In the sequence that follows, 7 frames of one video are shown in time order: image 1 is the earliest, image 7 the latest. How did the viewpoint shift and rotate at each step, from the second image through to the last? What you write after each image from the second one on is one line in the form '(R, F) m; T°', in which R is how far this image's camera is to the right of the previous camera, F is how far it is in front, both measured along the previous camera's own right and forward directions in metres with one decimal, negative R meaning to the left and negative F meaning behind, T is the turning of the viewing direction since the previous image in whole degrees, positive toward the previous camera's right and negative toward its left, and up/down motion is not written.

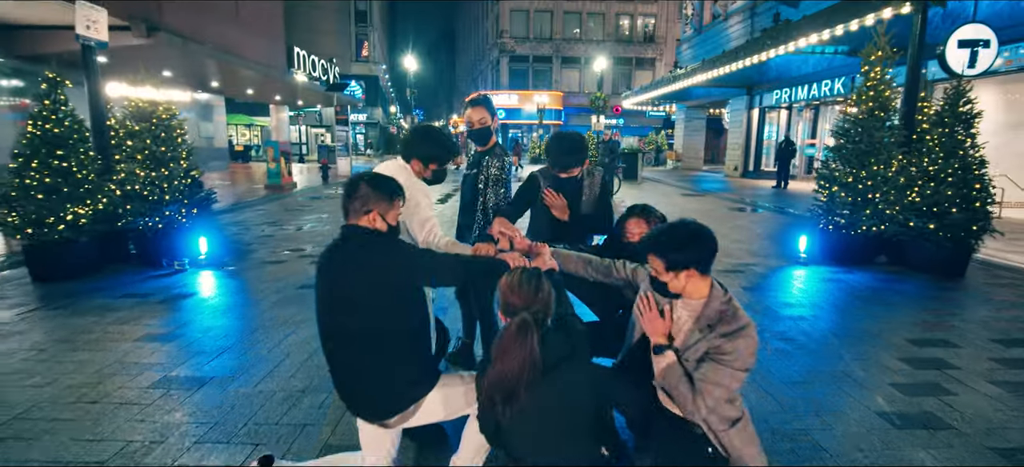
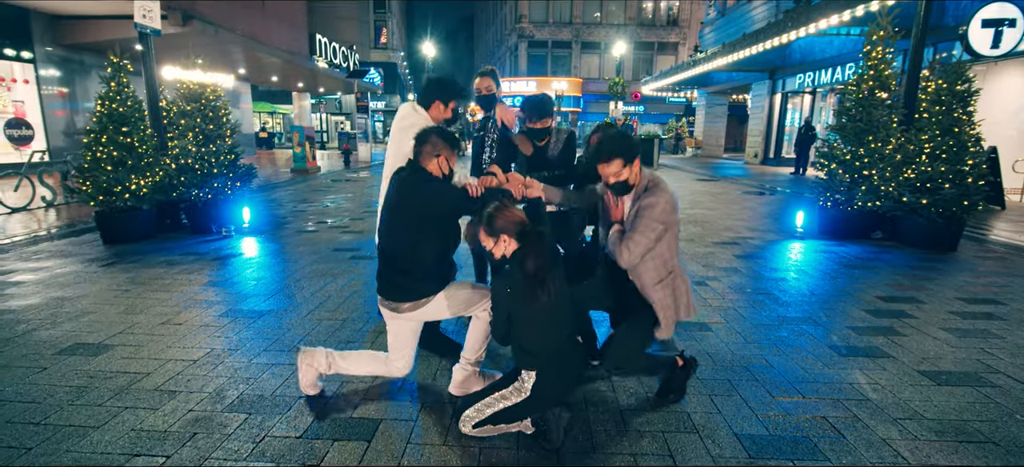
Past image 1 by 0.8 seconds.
(+0.1, -0.6) m; -2°
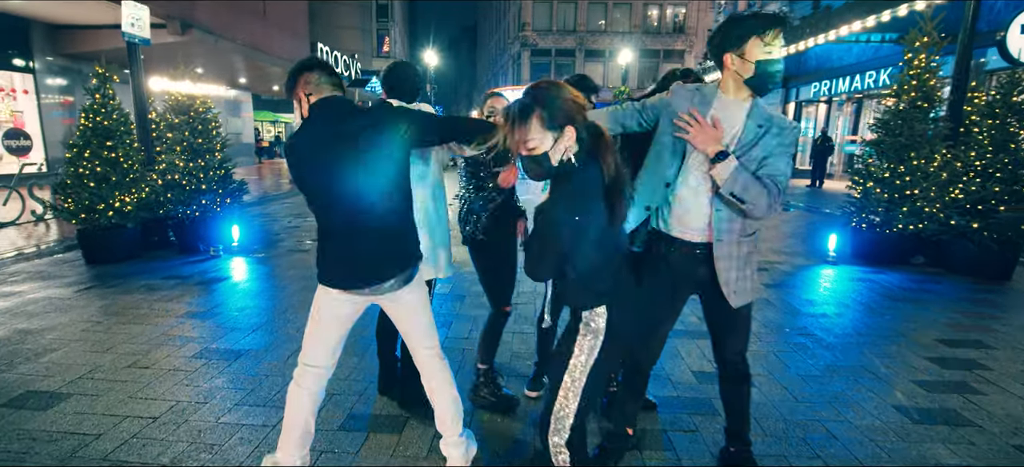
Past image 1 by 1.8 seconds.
(0.0, +0.5) m; -1°
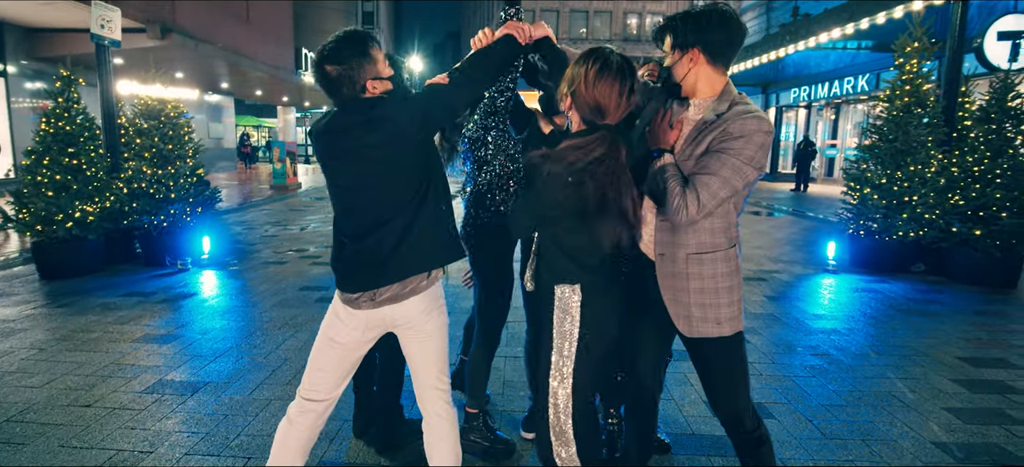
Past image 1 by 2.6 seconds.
(0.0, +0.4) m; +2°
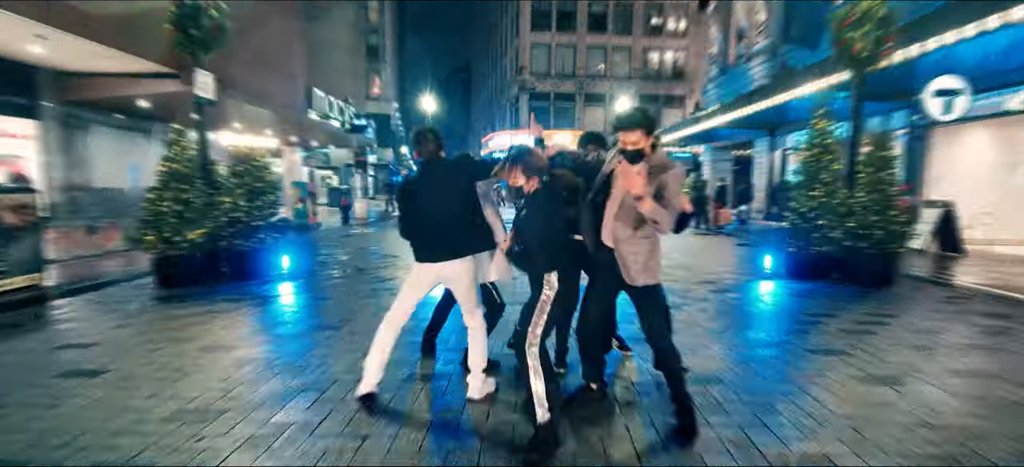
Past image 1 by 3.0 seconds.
(0.0, -1.5) m; -1°
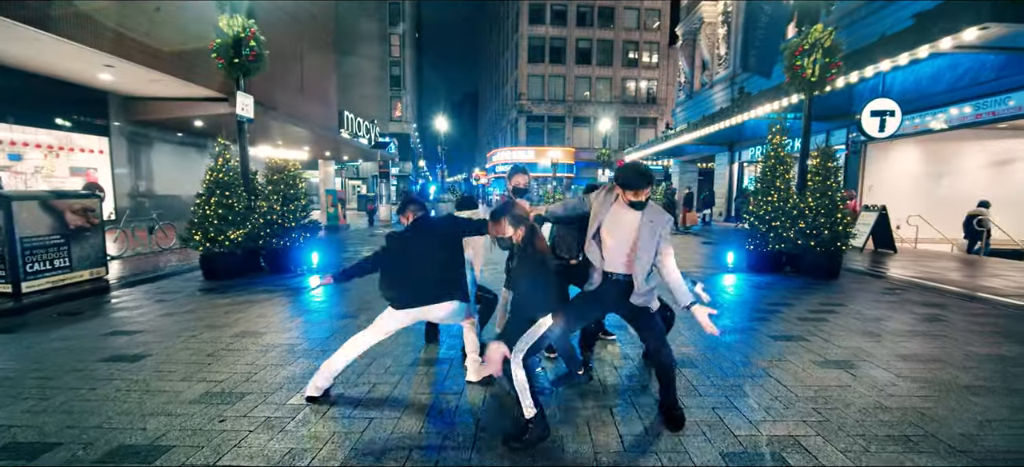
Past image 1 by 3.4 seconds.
(-0.2, -1.3) m; +1°
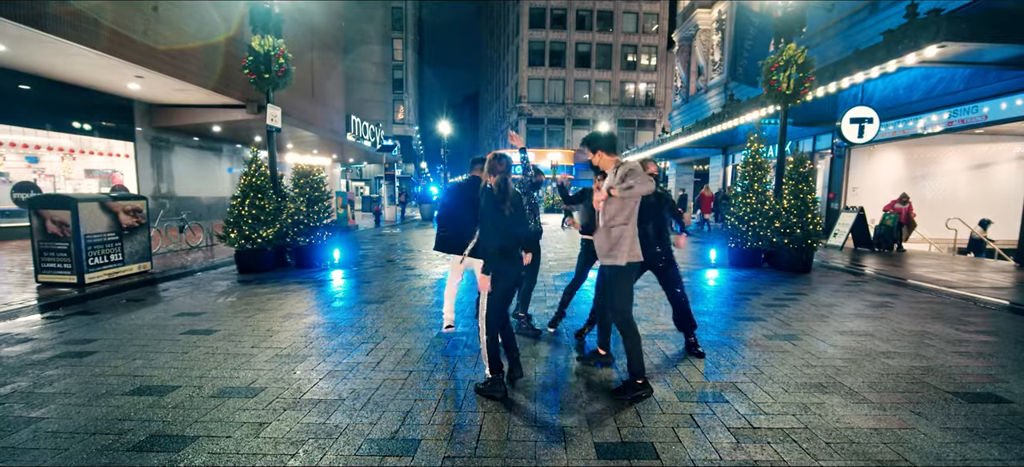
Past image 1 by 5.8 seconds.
(-0.1, -1.0) m; 0°
